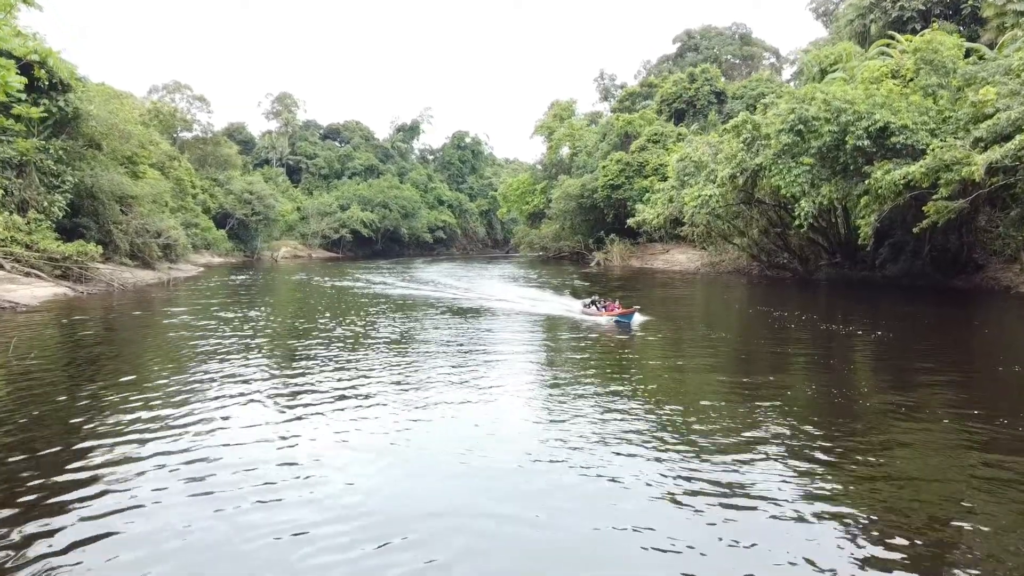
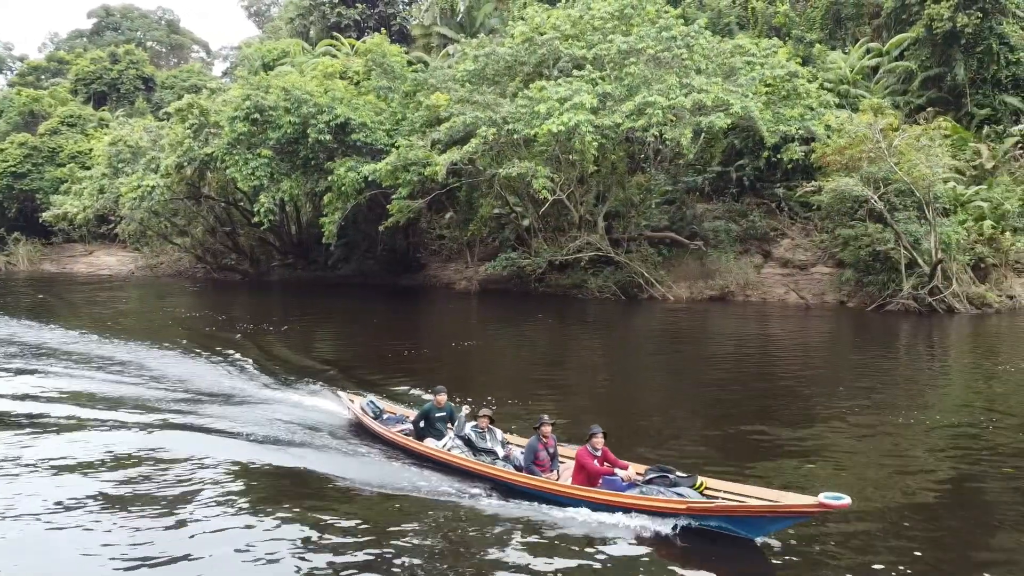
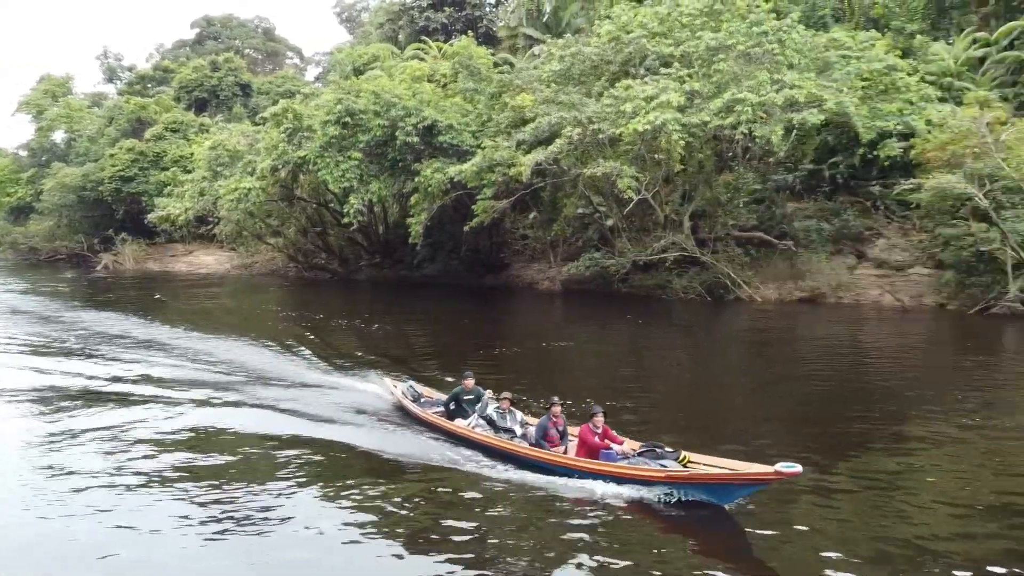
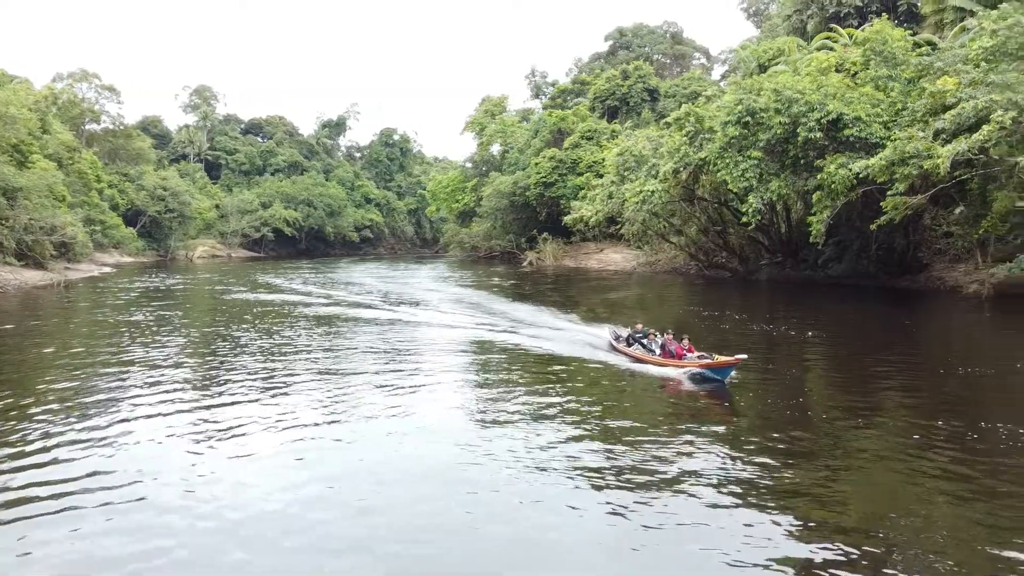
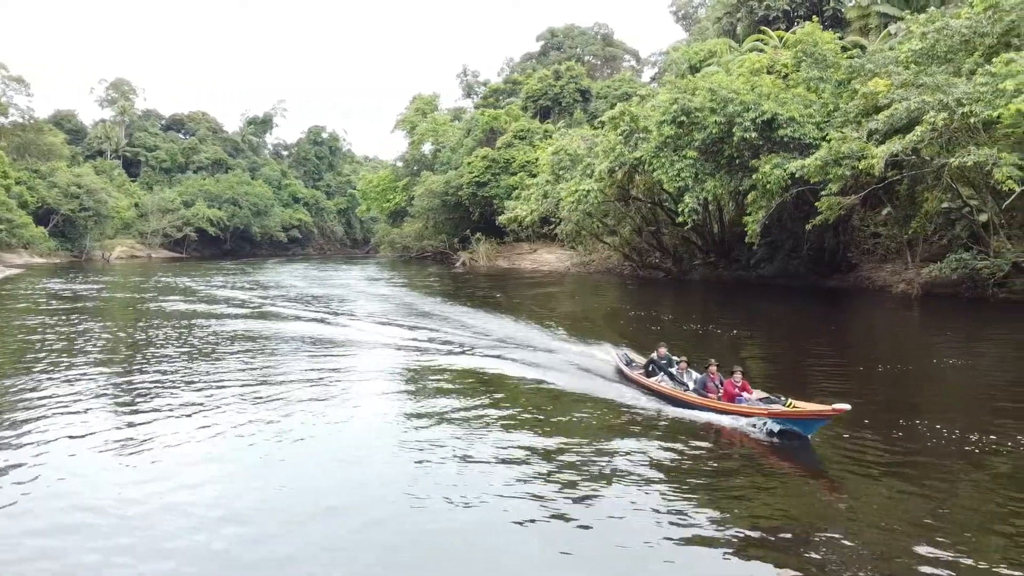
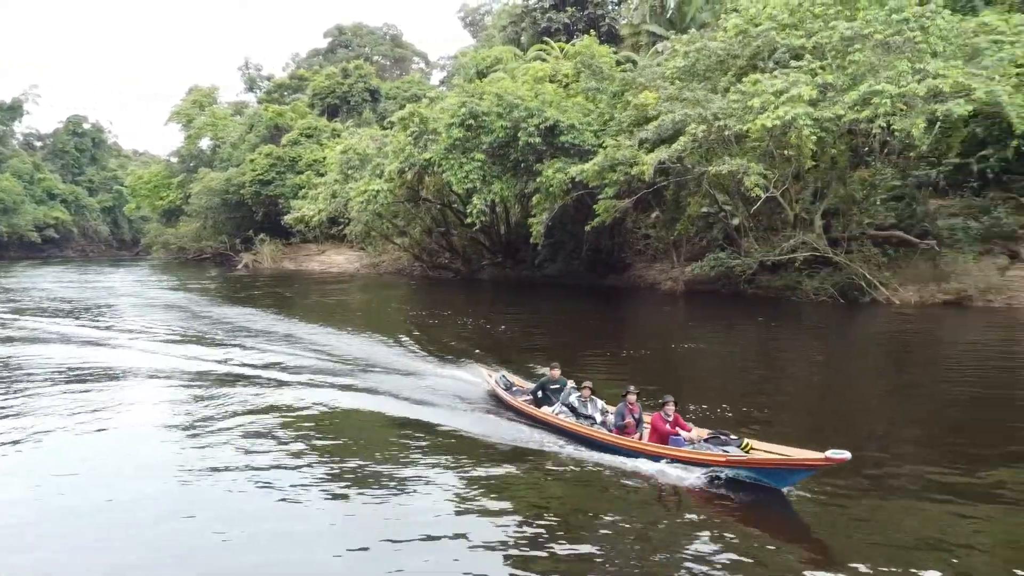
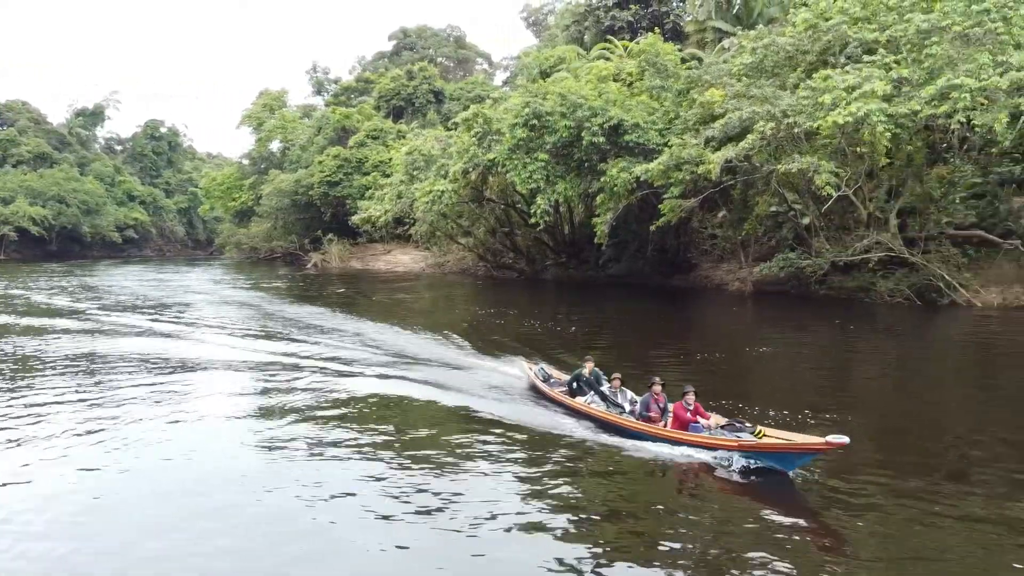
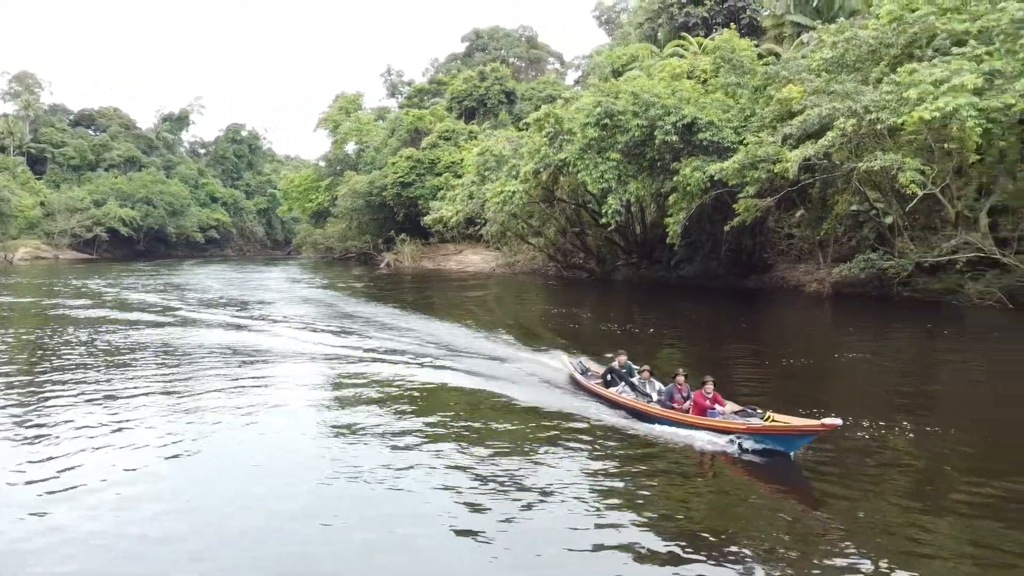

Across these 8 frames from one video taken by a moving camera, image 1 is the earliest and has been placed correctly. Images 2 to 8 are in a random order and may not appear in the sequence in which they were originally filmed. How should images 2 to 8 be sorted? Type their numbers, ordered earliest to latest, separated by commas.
4, 5, 8, 7, 6, 3, 2
